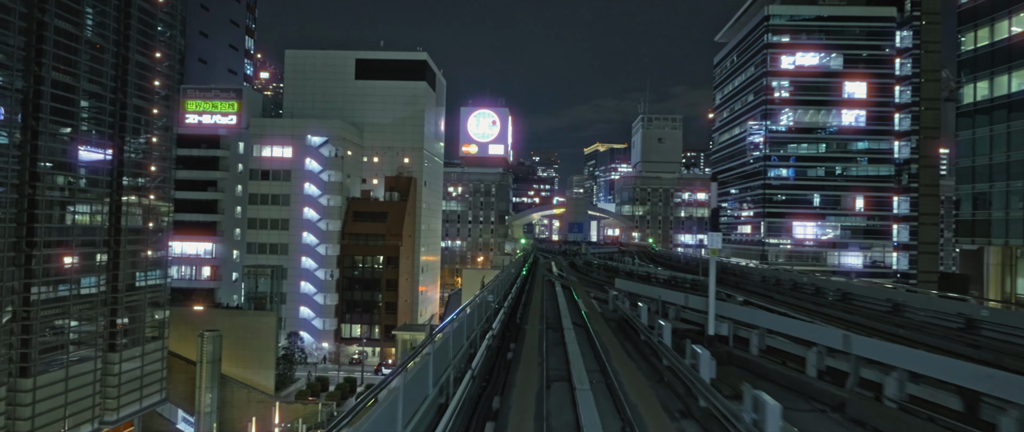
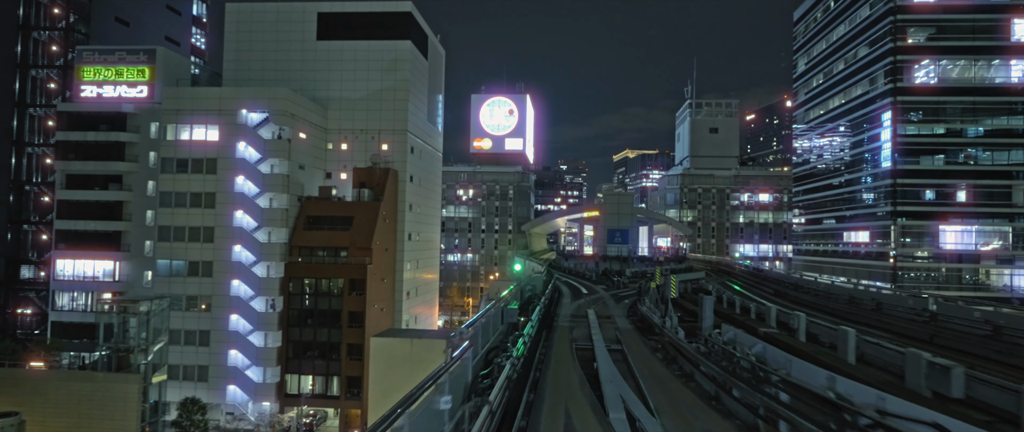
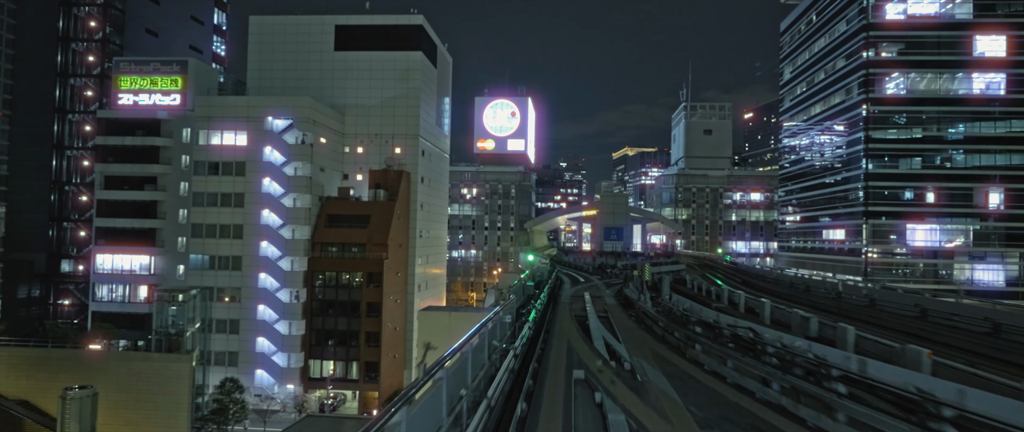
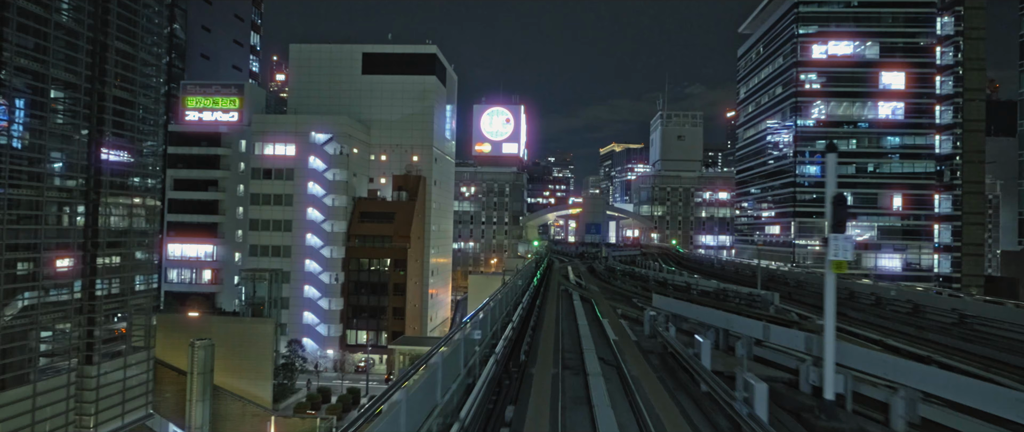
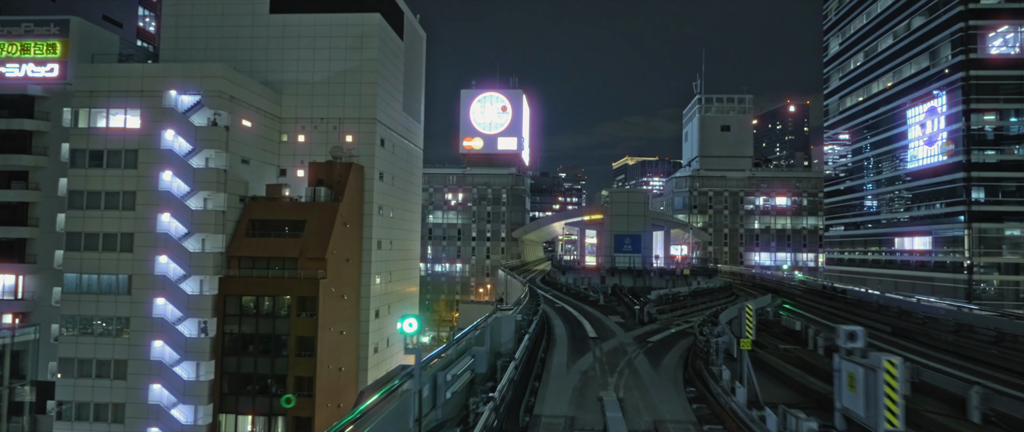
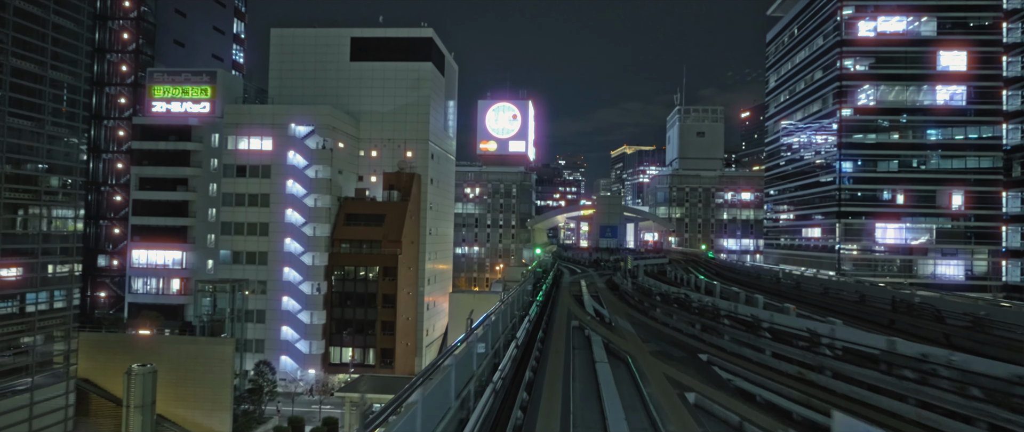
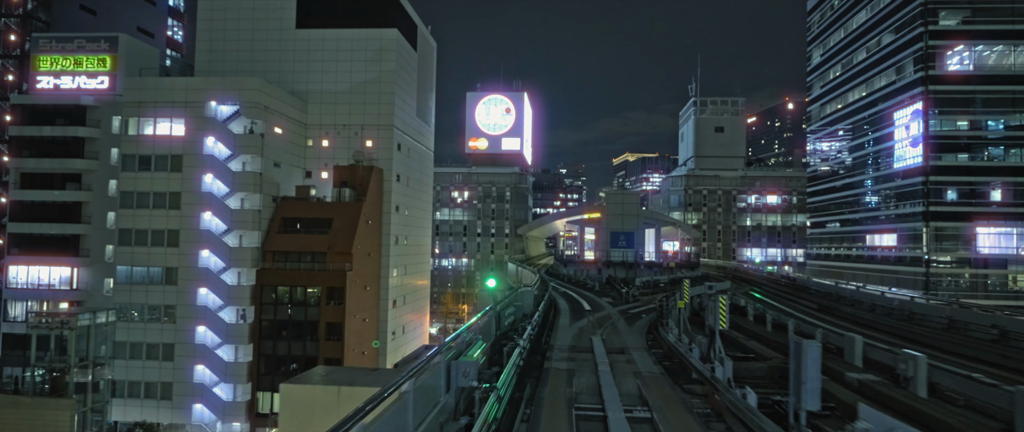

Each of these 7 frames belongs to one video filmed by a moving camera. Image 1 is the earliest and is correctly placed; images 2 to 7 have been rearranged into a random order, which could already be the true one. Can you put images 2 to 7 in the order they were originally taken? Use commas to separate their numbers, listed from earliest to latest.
4, 6, 3, 2, 7, 5
